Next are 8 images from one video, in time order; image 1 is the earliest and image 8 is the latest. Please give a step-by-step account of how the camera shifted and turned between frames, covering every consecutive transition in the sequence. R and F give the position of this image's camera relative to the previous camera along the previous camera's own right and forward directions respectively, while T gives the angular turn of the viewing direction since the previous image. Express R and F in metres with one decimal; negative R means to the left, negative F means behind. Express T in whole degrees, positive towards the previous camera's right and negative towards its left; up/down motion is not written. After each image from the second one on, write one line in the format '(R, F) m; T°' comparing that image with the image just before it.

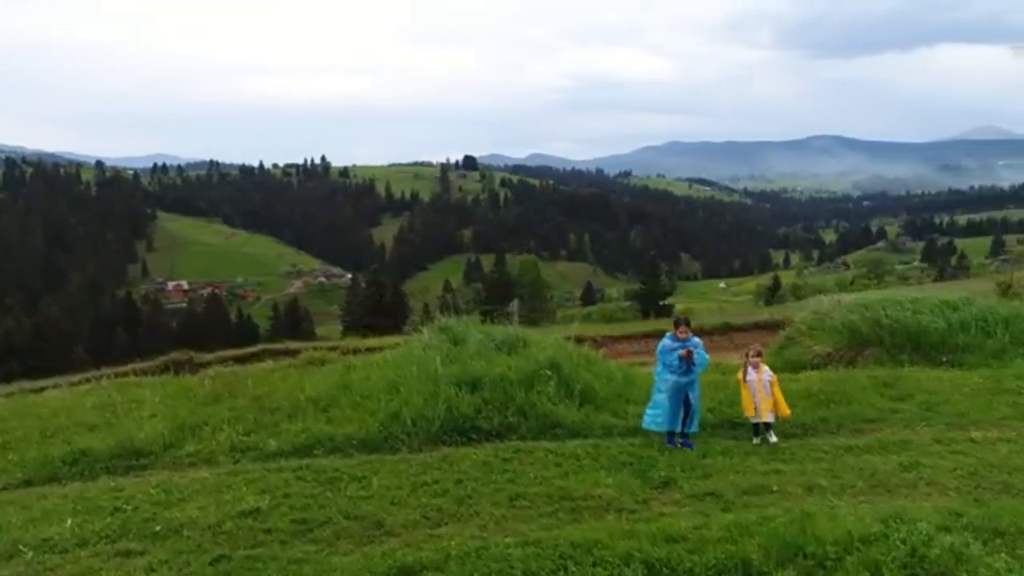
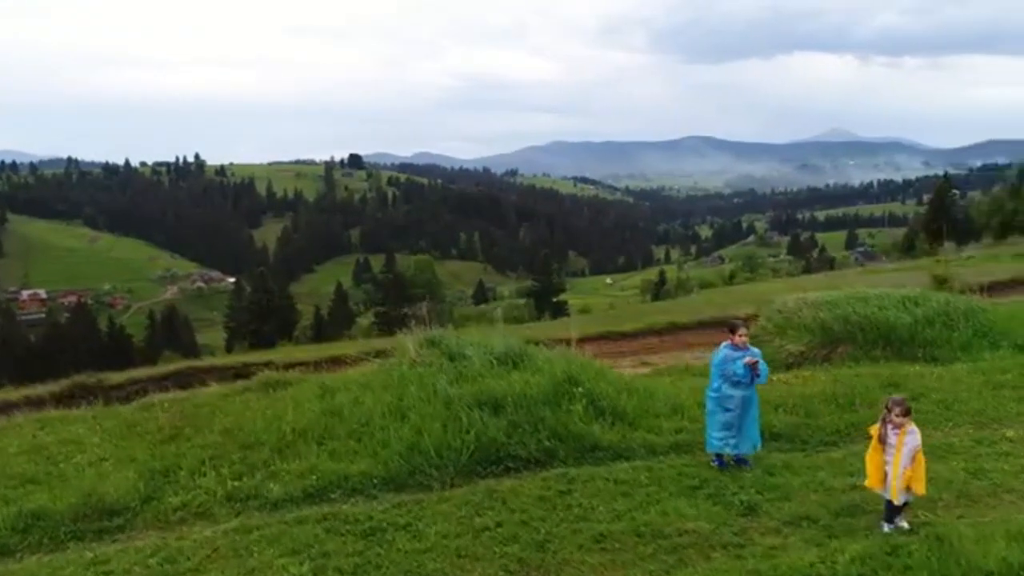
(-1.9, +1.2) m; +9°
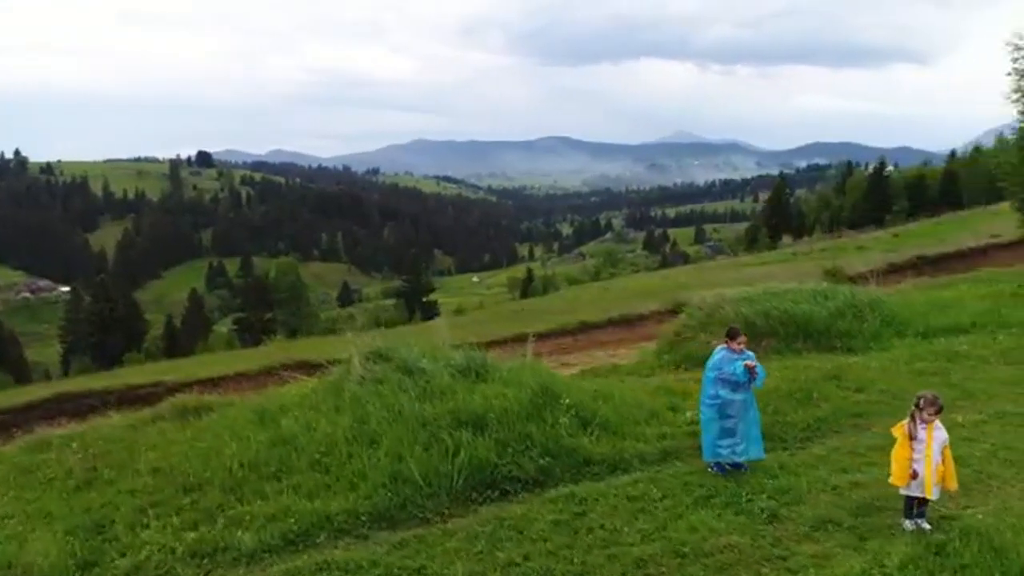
(-1.5, +0.8) m; +11°
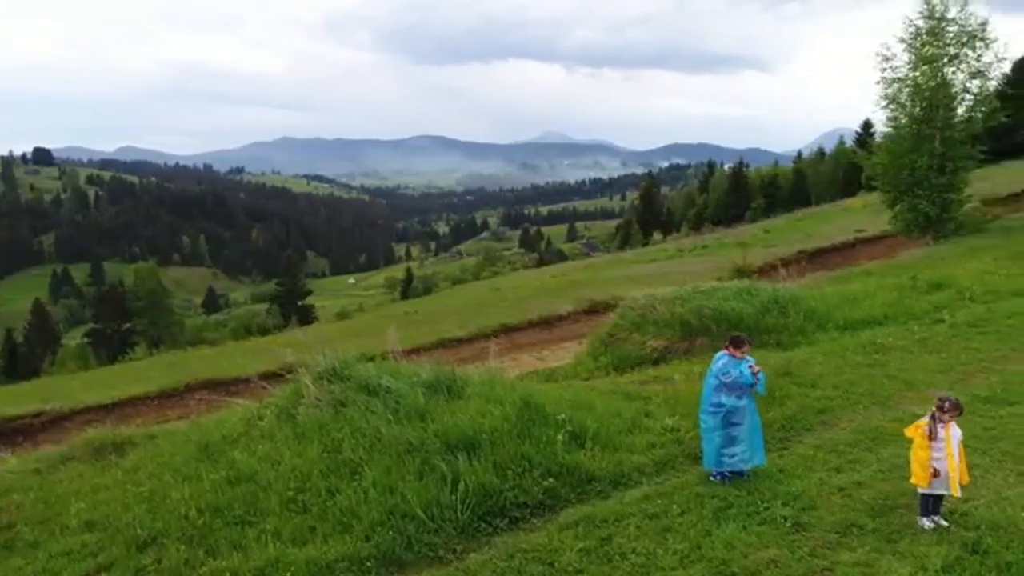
(-1.4, +0.7) m; +10°
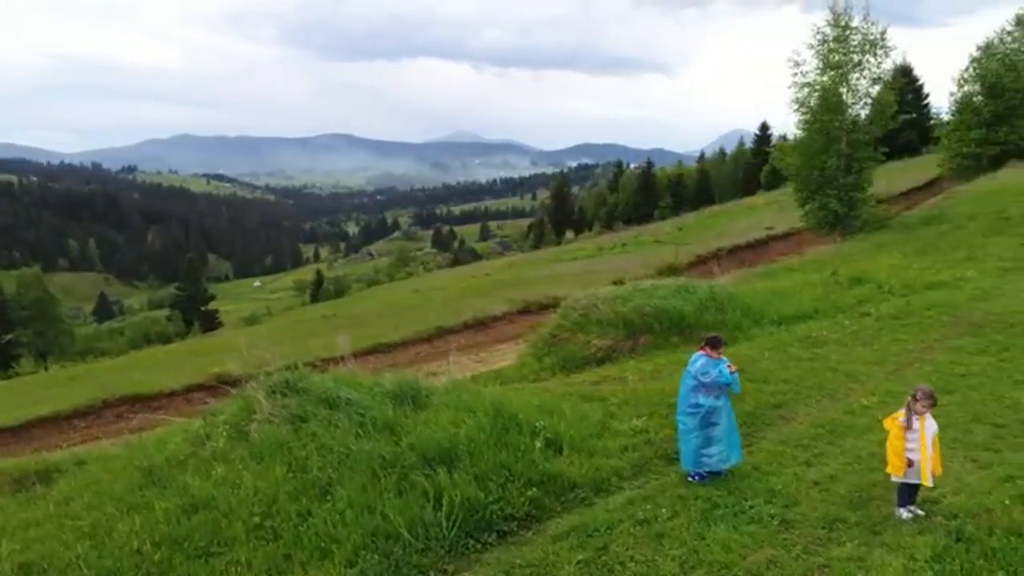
(-0.8, +0.3) m; +7°
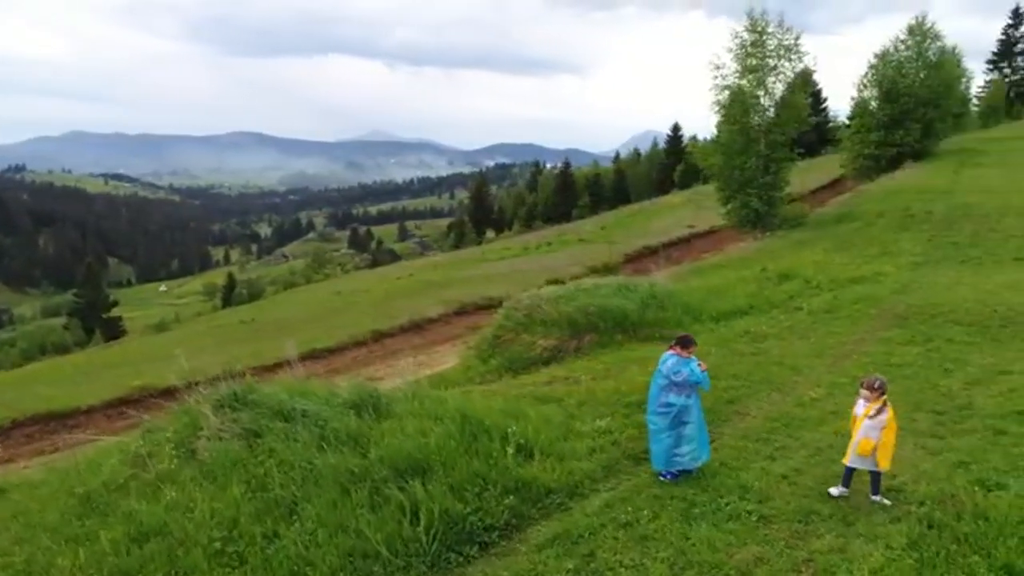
(-0.6, +0.3) m; +6°
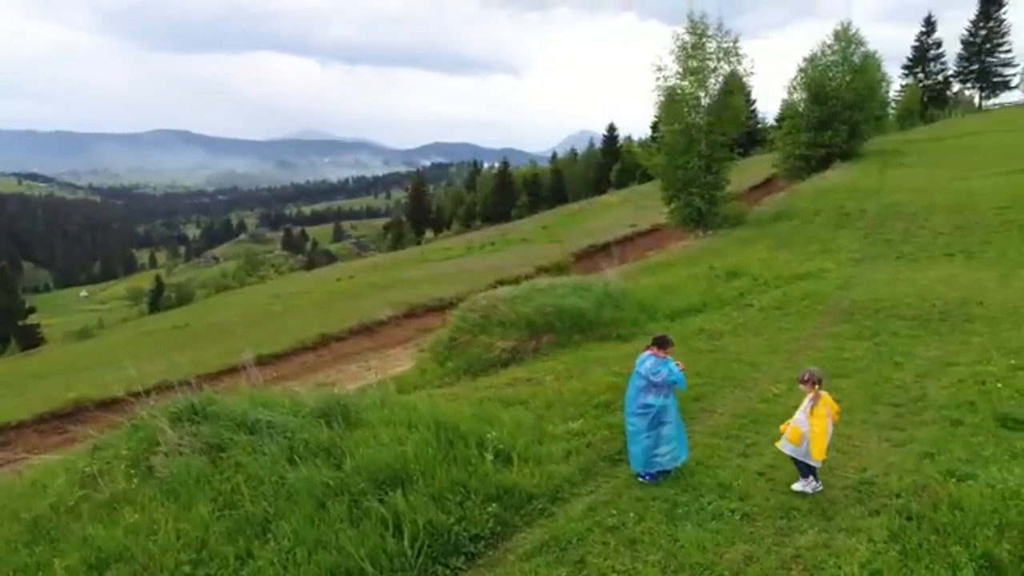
(-0.5, +0.2) m; +5°
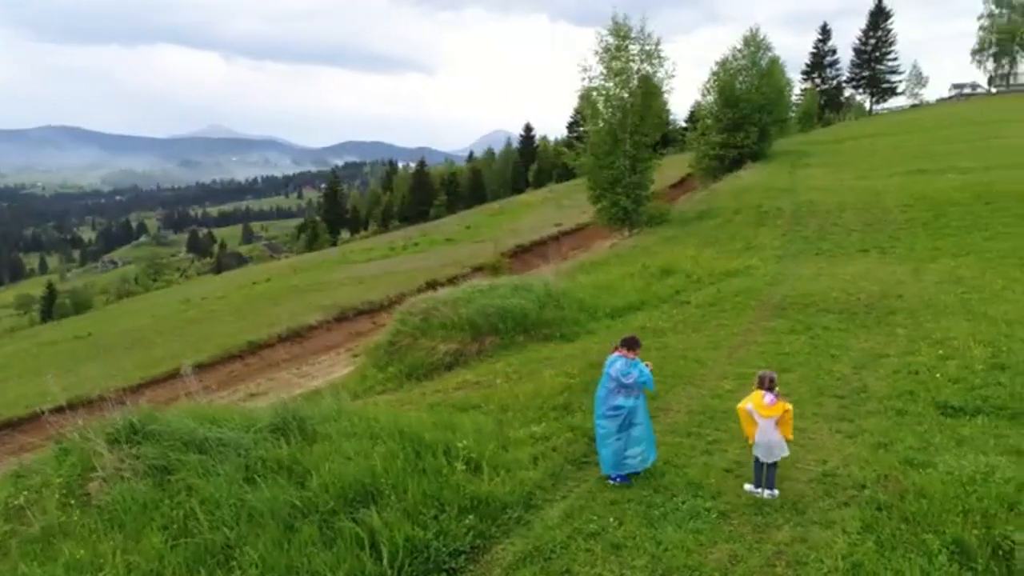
(-0.6, +0.3) m; +7°
